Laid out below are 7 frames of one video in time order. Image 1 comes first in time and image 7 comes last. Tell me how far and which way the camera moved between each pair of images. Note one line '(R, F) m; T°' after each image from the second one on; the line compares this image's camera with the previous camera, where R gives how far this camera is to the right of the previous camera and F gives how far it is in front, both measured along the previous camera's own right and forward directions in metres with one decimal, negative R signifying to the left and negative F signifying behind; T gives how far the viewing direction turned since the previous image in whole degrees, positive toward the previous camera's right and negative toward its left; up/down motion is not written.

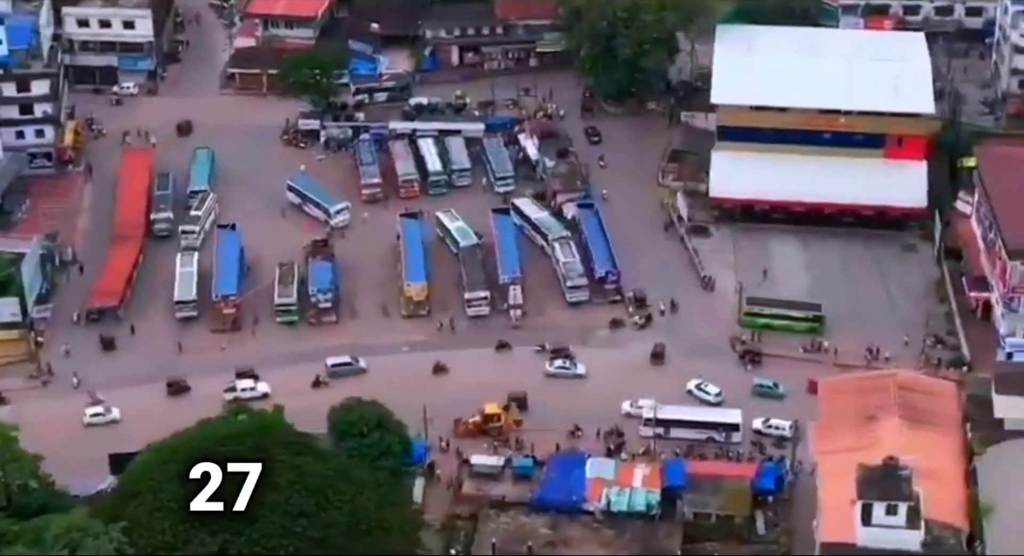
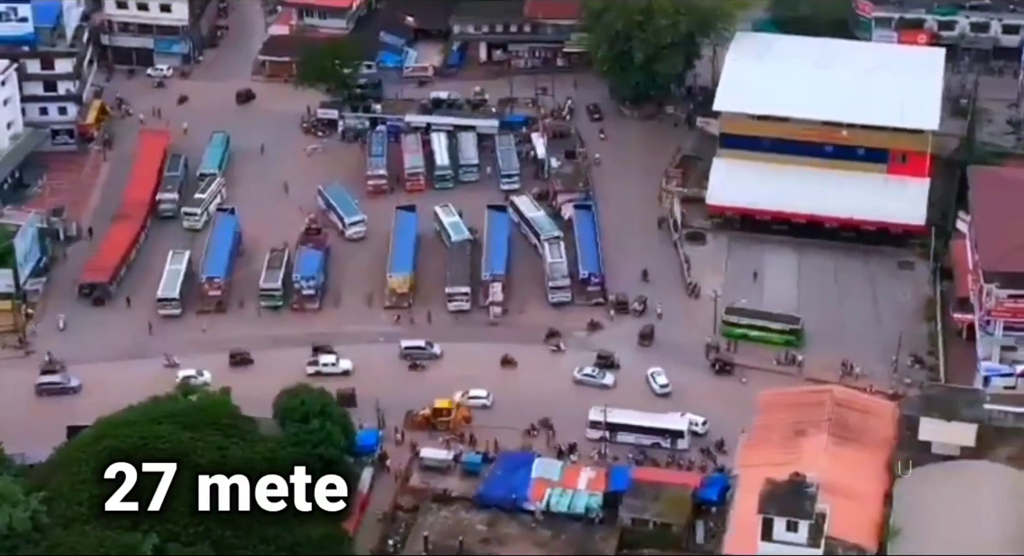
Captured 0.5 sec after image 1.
(+3.6, 0.0) m; -5°
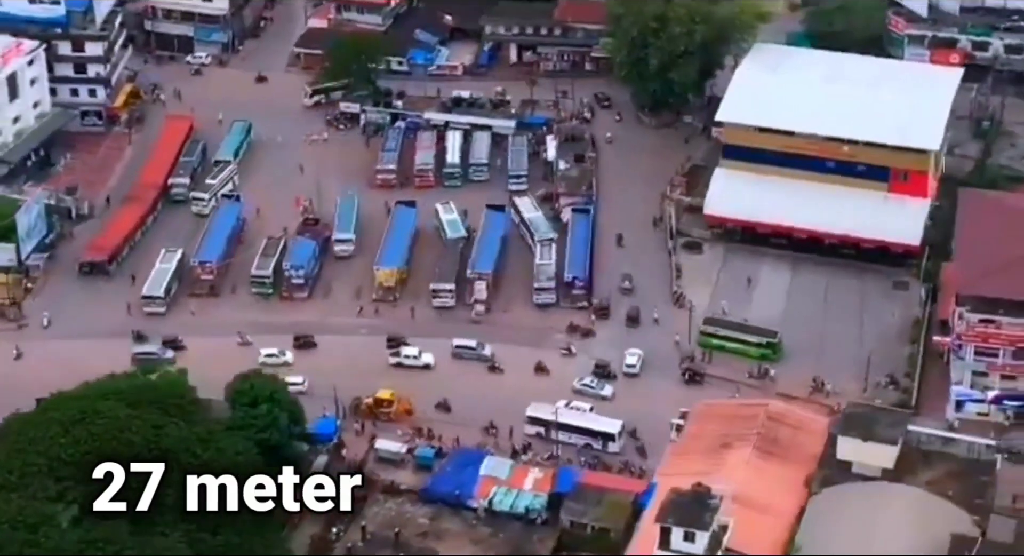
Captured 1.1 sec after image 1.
(+3.6, -0.1) m; -5°
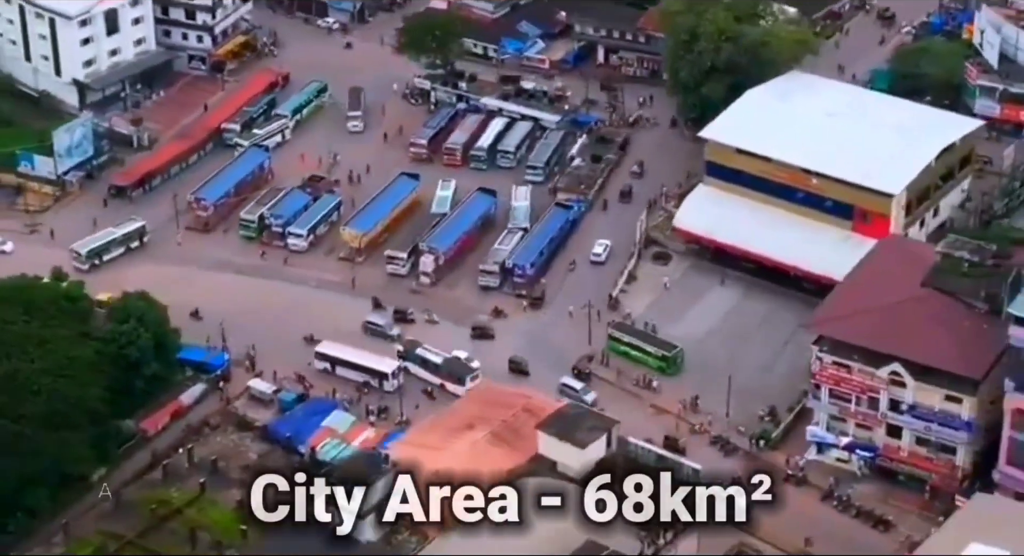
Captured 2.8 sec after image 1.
(+11.9, +0.4) m; -16°
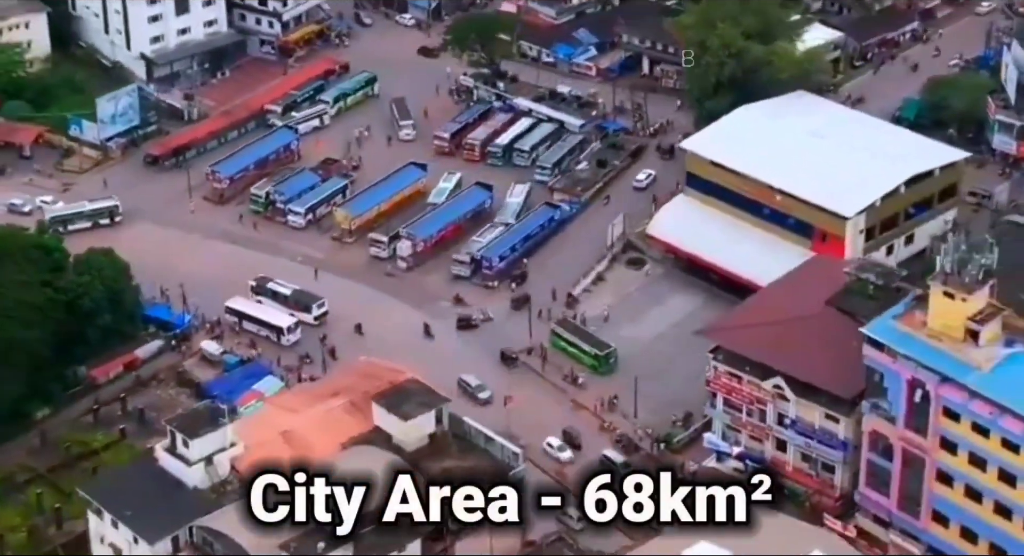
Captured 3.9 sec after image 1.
(+7.2, -0.6) m; -9°
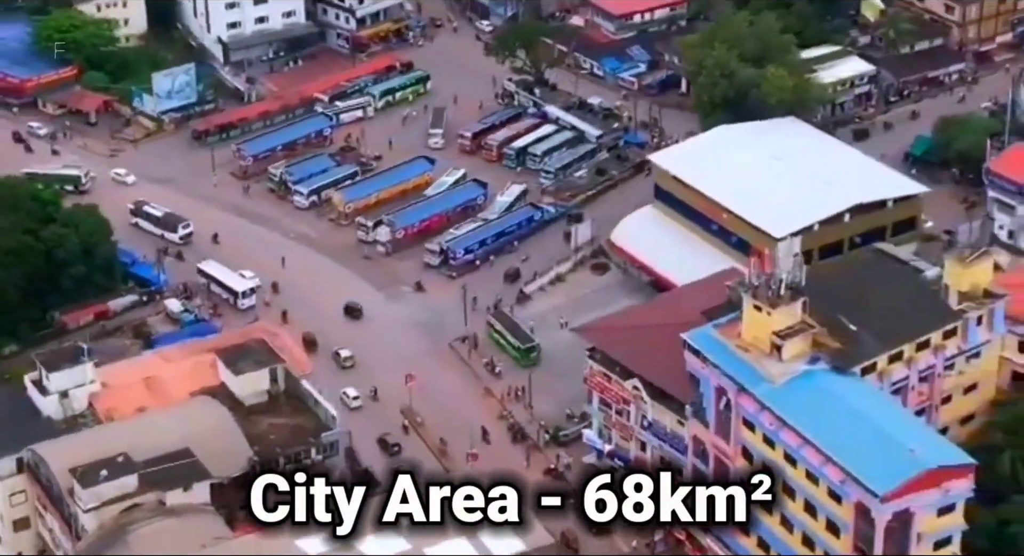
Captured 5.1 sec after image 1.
(+8.2, -0.9) m; -10°
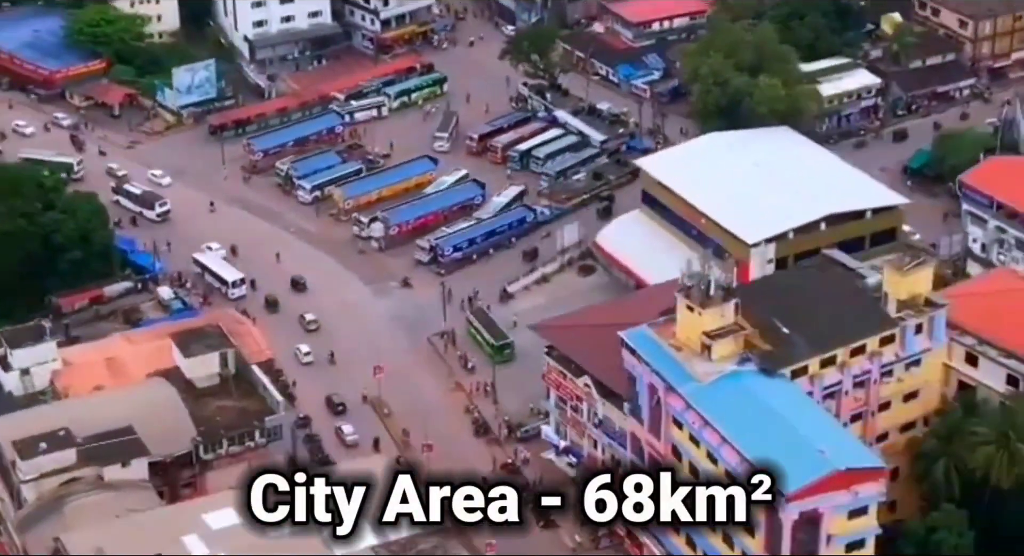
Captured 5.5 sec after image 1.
(+2.9, -0.5) m; -3°
